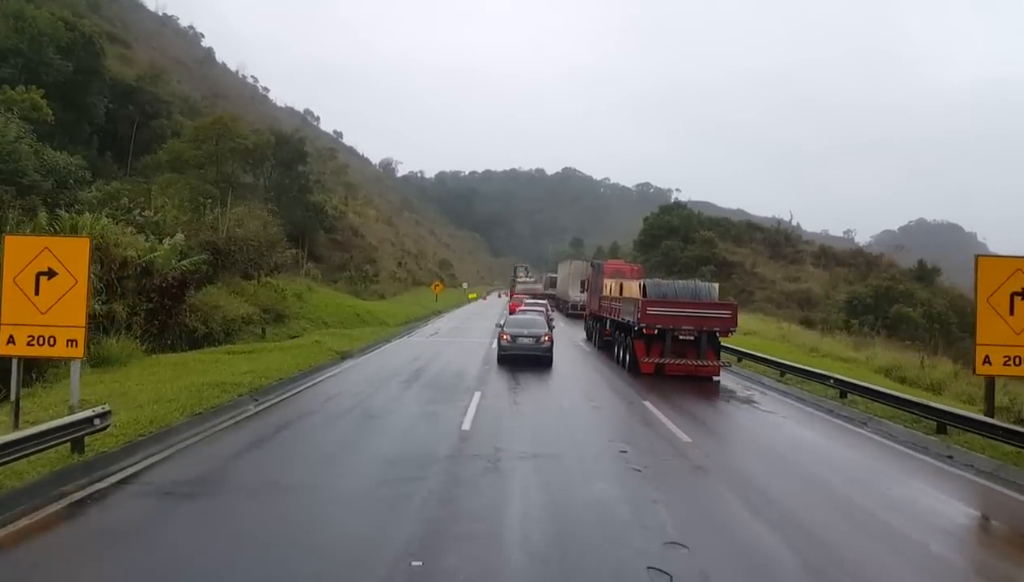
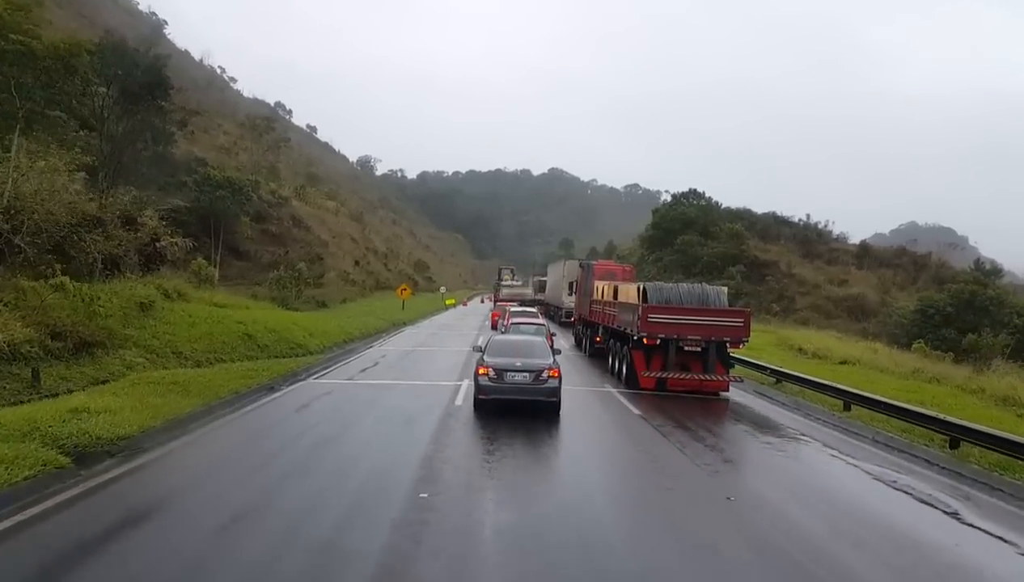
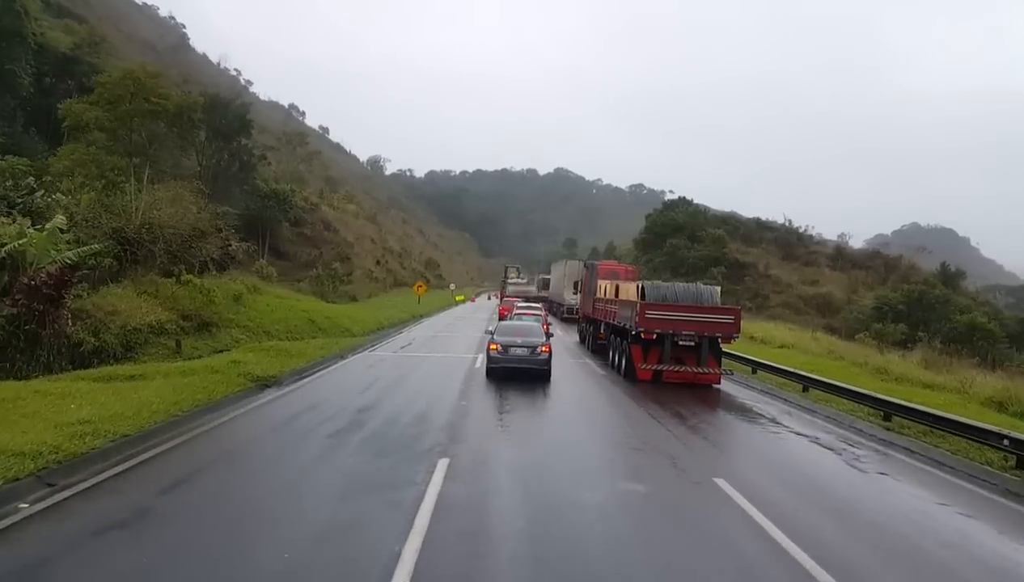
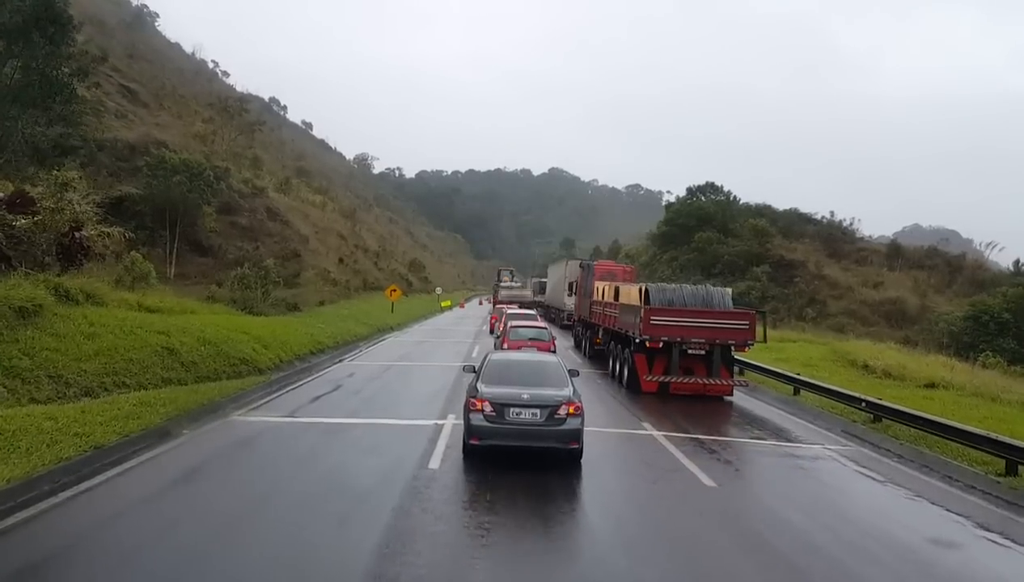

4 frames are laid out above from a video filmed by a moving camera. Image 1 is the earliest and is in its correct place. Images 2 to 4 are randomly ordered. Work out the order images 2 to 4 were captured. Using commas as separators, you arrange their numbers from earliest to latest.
3, 2, 4
